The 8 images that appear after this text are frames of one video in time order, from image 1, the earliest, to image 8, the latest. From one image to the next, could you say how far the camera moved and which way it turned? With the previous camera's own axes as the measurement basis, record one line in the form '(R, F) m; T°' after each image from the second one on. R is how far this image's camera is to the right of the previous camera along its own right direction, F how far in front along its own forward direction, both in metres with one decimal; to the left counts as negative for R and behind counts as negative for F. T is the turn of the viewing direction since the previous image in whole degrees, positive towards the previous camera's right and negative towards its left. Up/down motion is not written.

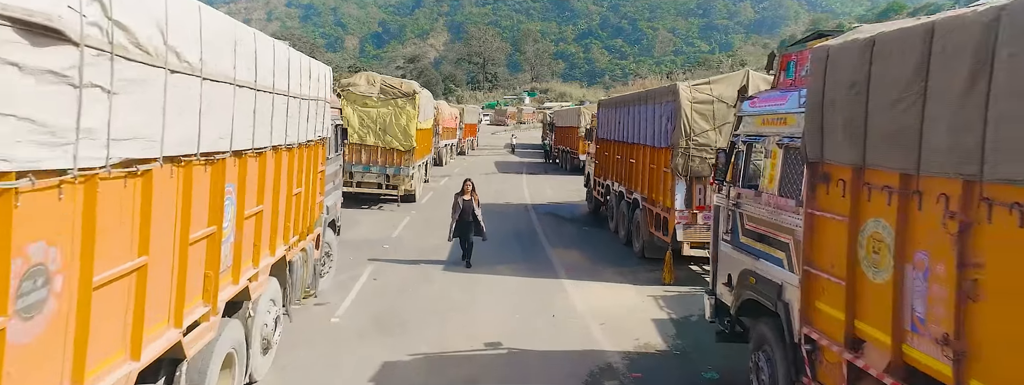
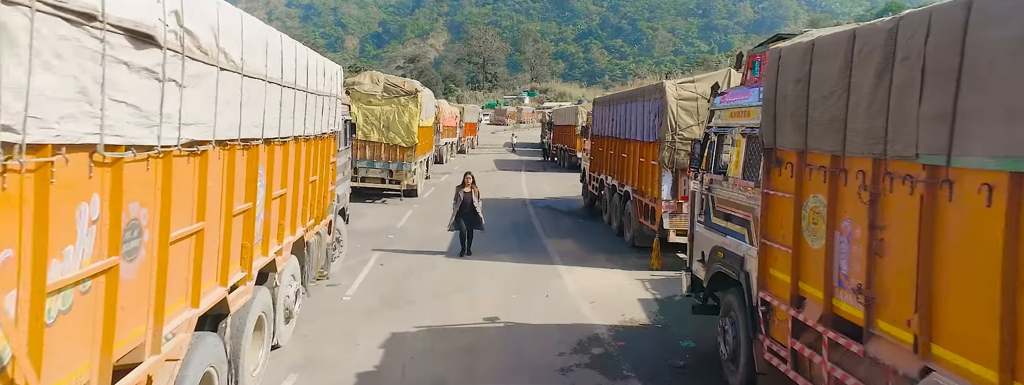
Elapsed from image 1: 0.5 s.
(0.0, -0.9) m; 0°
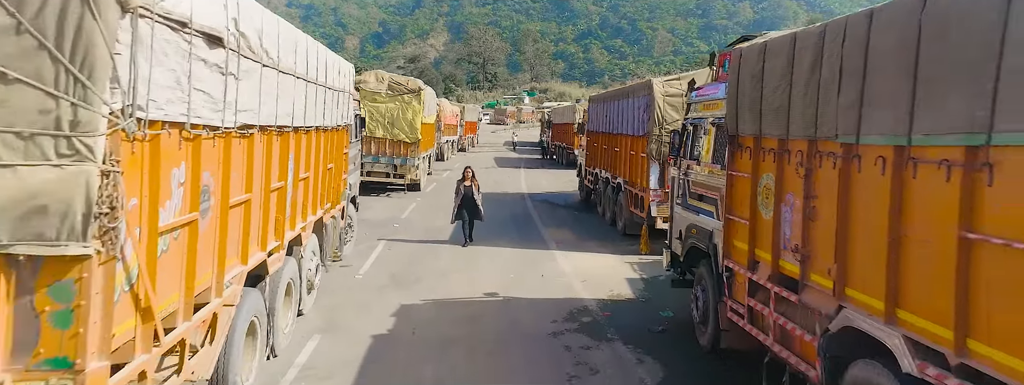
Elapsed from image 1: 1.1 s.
(0.0, -1.0) m; 0°
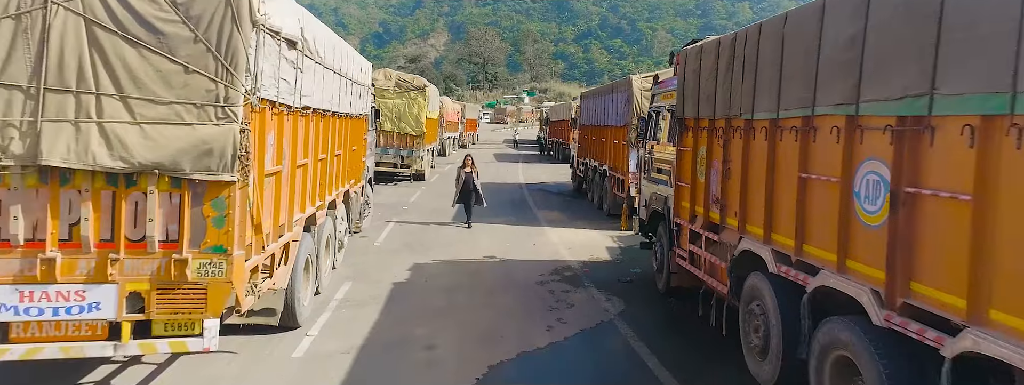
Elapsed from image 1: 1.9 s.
(+0.1, -2.0) m; 0°
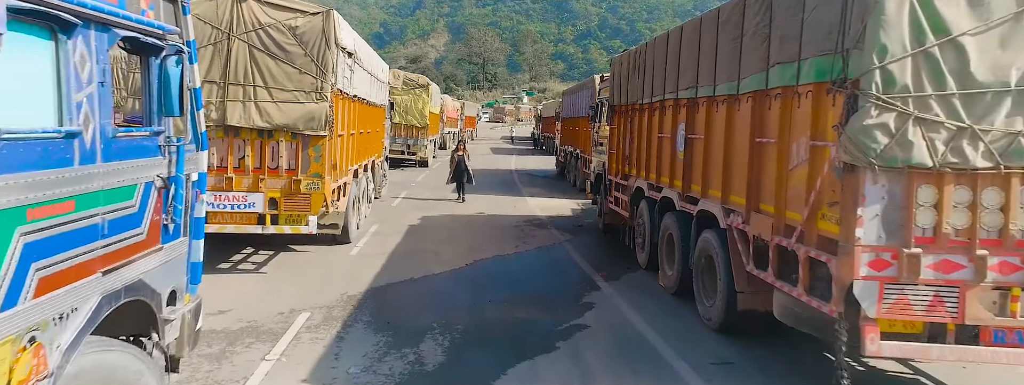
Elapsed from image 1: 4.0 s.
(+0.3, -4.0) m; 0°
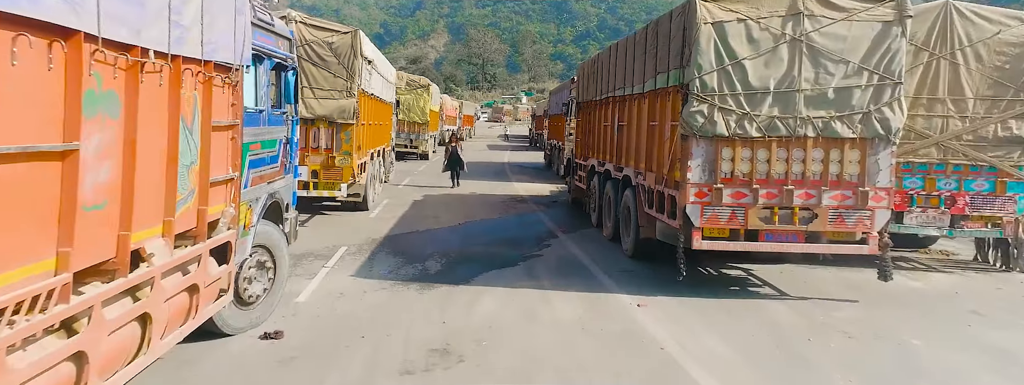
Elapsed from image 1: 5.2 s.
(+0.3, -3.0) m; 0°
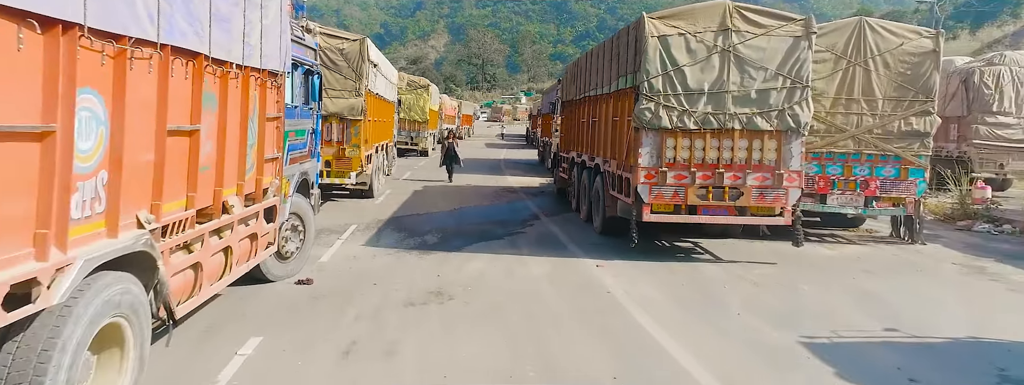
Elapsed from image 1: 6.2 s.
(+0.2, -1.6) m; 0°
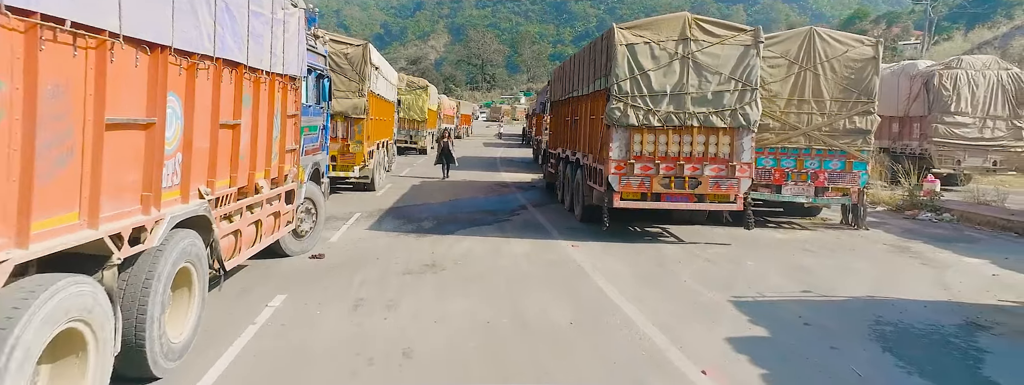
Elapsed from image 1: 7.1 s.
(+0.2, -1.2) m; 0°
